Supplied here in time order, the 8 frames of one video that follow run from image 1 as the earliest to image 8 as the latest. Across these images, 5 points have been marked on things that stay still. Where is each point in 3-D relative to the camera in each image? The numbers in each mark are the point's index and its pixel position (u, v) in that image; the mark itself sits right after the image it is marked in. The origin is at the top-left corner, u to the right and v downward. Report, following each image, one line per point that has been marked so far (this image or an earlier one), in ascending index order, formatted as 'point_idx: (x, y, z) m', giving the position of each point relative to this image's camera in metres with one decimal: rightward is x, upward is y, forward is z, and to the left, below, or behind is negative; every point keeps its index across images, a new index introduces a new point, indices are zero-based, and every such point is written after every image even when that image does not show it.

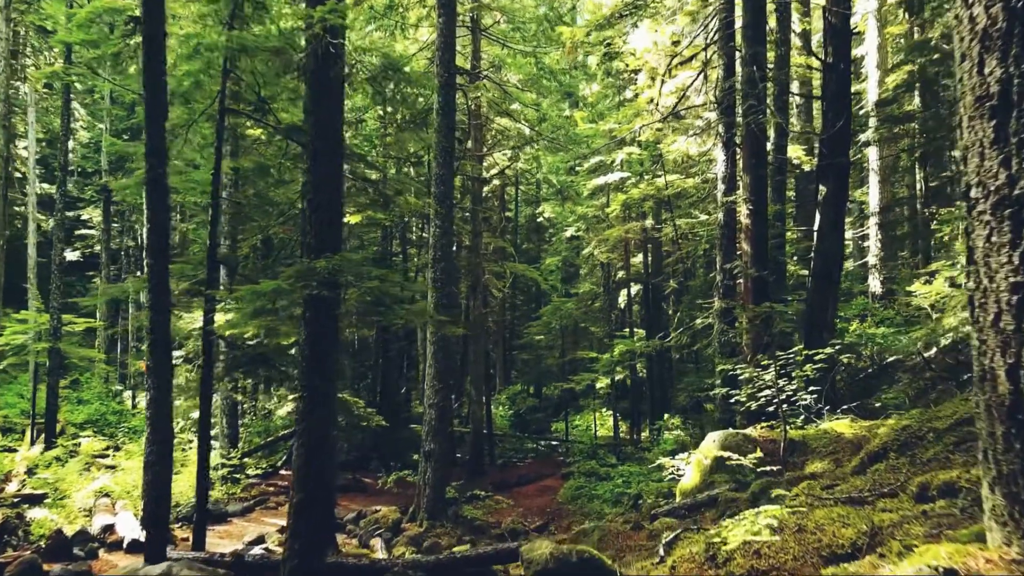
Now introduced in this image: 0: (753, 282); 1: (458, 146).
0: (+3.6, +0.1, +11.4) m
1: (-1.3, +3.3, +17.8) m
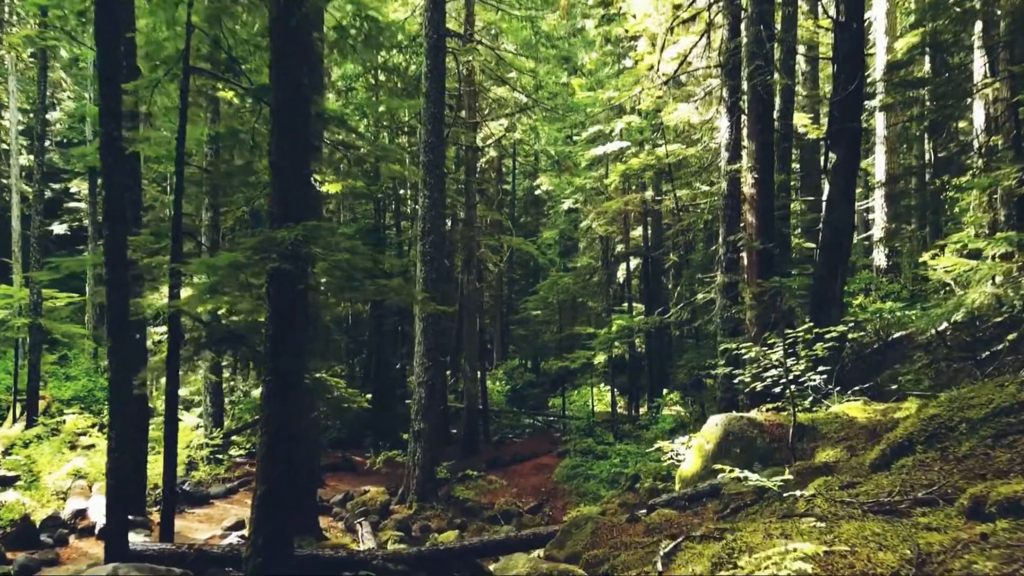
0: (+3.5, +0.5, +10.9) m
1: (-1.4, +3.9, +17.1) m
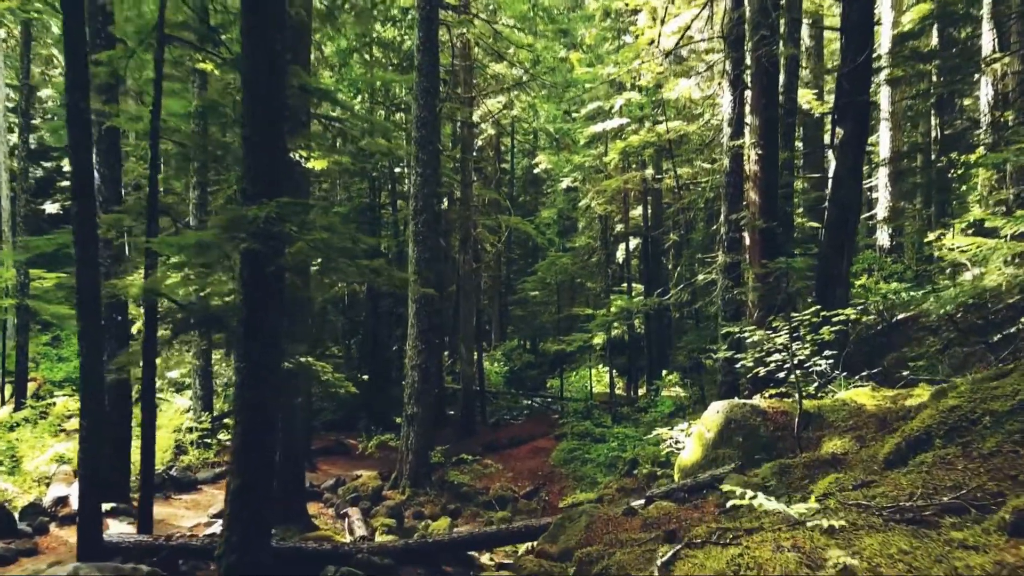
0: (+3.4, +0.7, +10.5) m
1: (-1.5, +4.3, +16.7) m
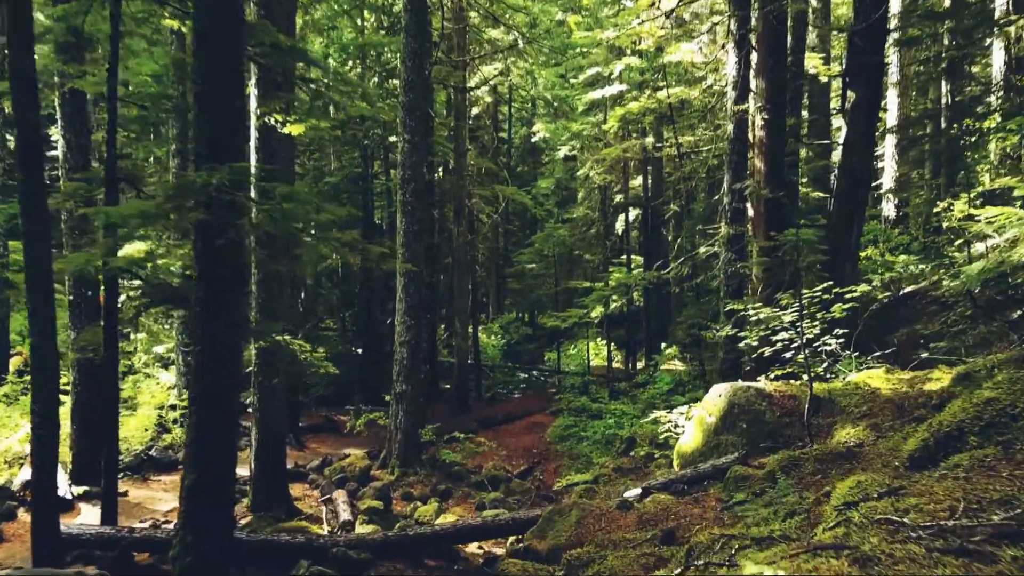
0: (+3.3, +1.1, +9.9) m
1: (-1.6, +4.9, +16.0) m
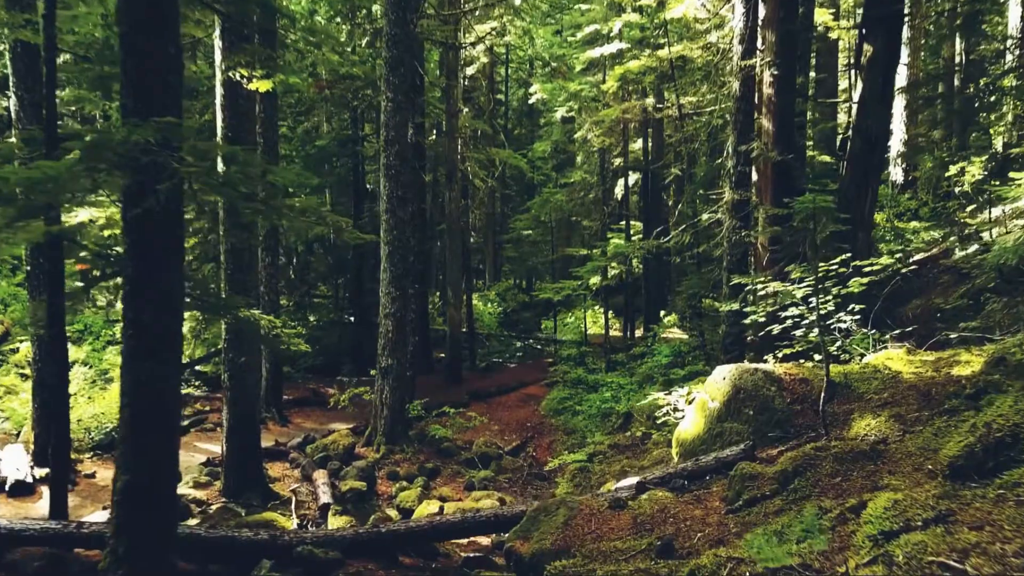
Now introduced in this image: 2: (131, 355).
0: (+3.2, +1.4, +9.2) m
1: (-1.7, +5.5, +15.1) m
2: (-2.1, -0.4, +4.3) m
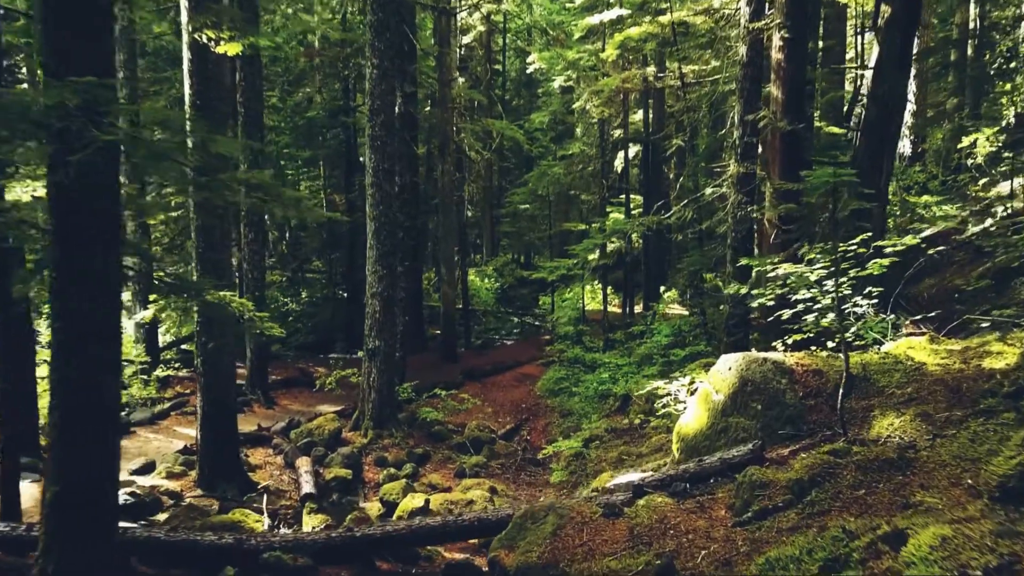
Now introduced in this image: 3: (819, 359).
0: (+3.1, +1.7, +8.7) m
1: (-1.8, +6.0, +14.4) m
2: (-2.2, -0.3, +3.8) m
3: (+2.2, -0.5, +5.4) m
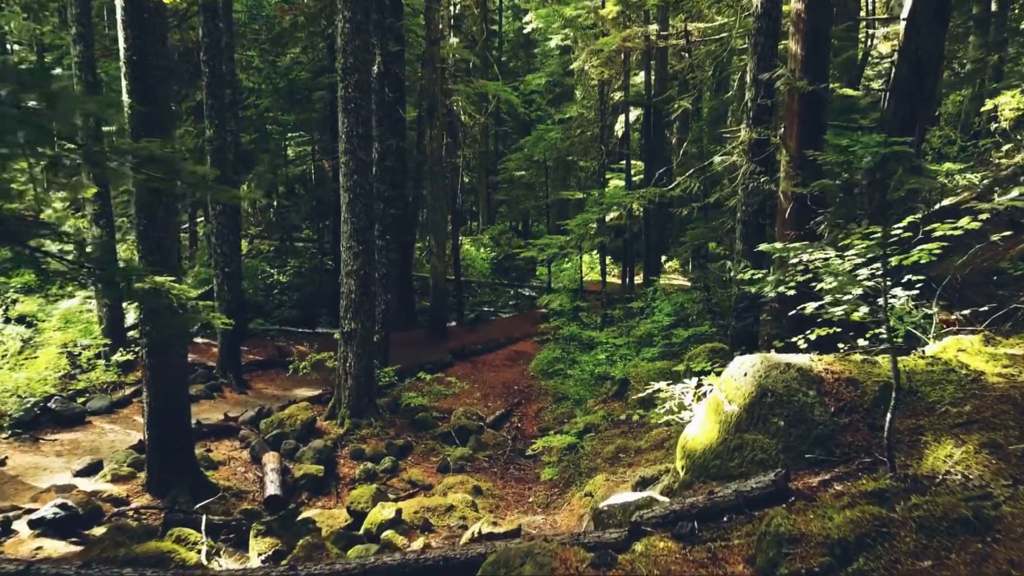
0: (+2.9, +1.9, +7.7) m
1: (-2.0, +6.4, +13.2) m
2: (-2.4, -0.3, +2.9) m
3: (+2.0, -0.5, +4.5) m
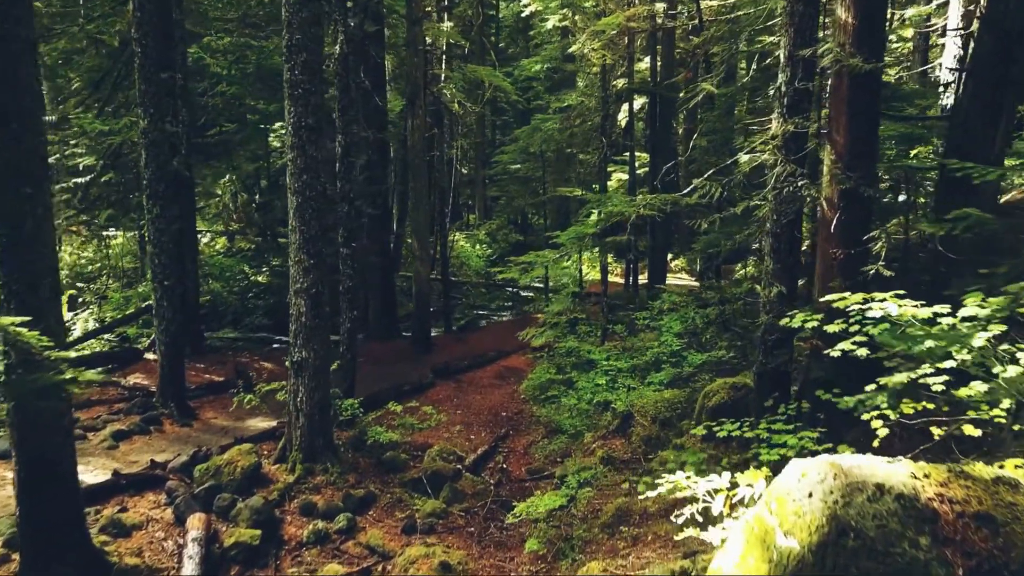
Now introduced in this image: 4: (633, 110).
0: (+2.7, +1.6, +6.1) m
1: (-2.1, +6.2, +11.6) m
2: (-2.6, -0.6, +1.3) m
3: (+1.8, -0.8, +3.0) m
4: (+2.9, +4.3, +18.7) m
